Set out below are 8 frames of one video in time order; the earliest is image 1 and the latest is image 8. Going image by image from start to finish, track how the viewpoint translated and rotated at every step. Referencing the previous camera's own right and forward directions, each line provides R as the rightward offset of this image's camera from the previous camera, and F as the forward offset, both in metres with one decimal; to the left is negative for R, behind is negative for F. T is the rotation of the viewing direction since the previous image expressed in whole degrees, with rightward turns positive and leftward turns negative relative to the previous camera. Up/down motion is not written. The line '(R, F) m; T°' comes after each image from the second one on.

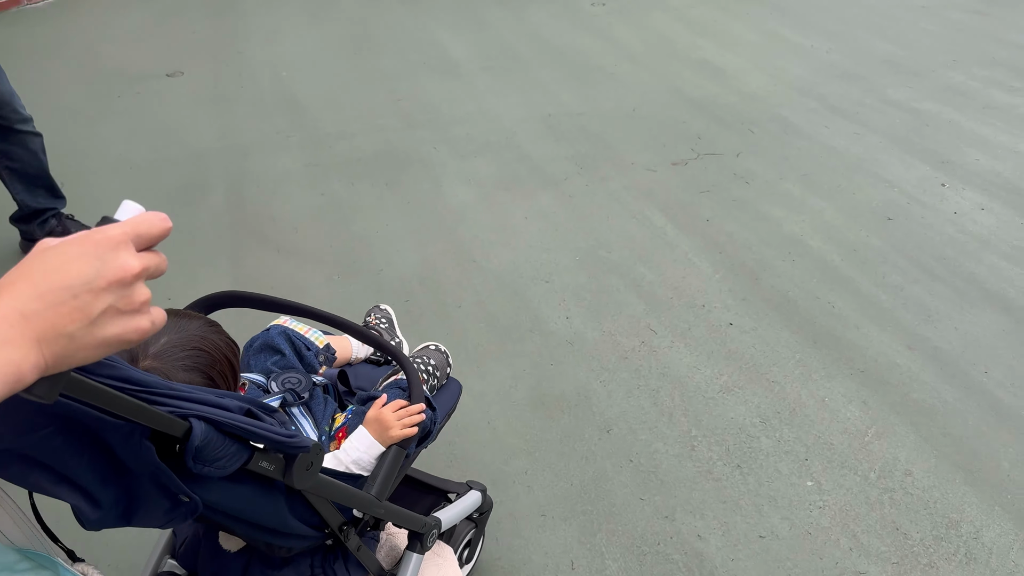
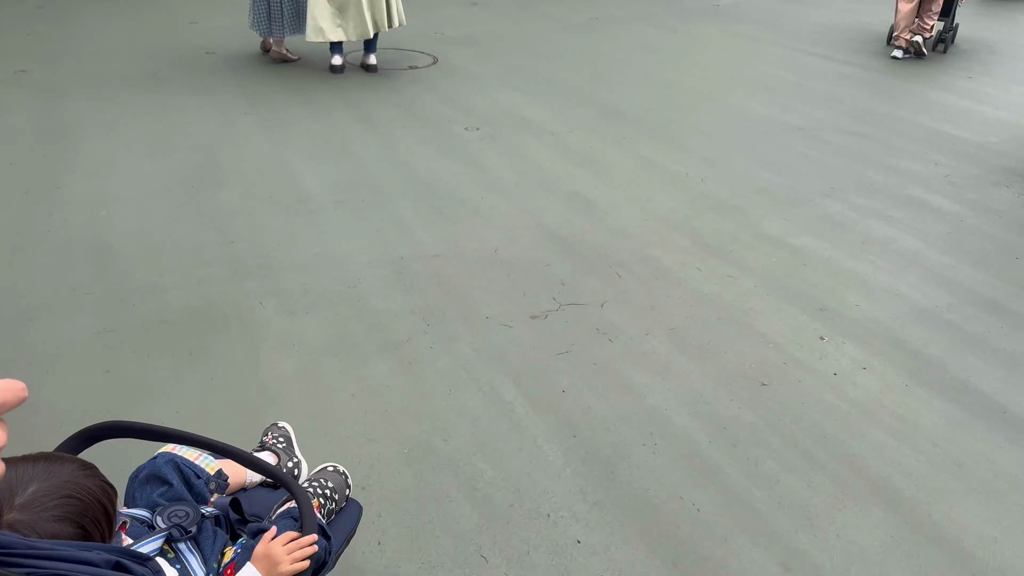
(+0.2, +0.3) m; +6°
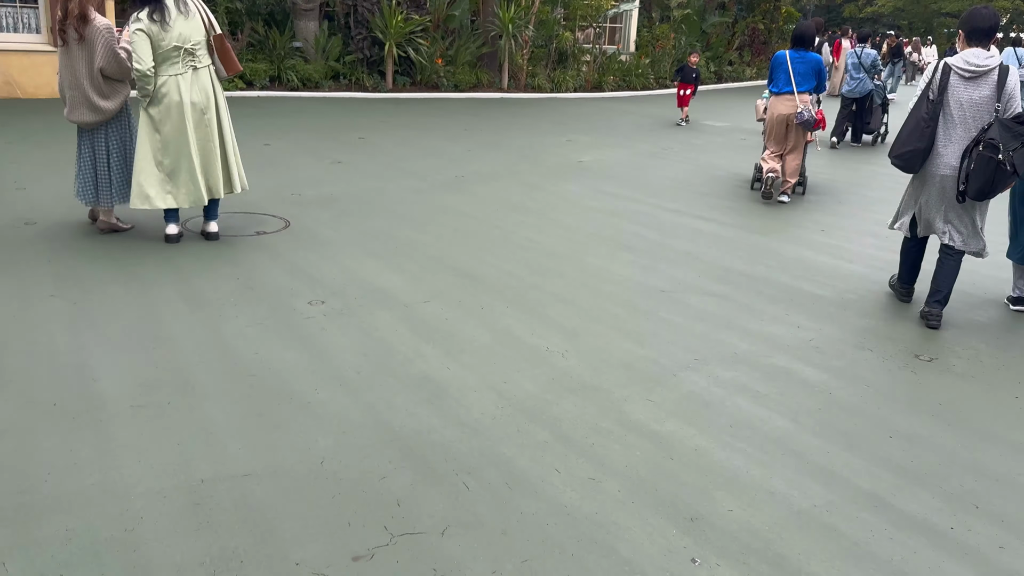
(+0.1, +0.3) m; +8°
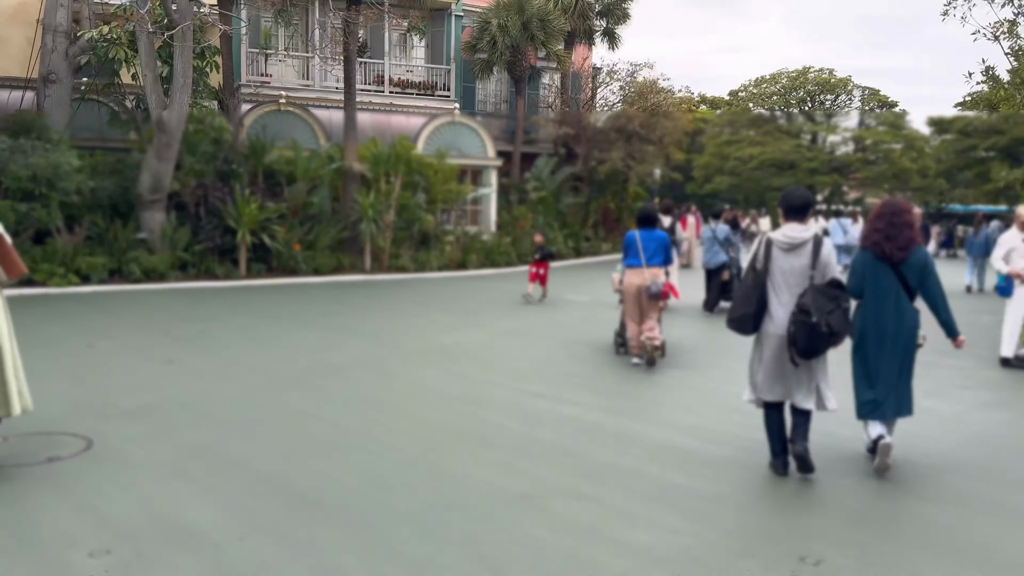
(+0.1, +0.4) m; +9°
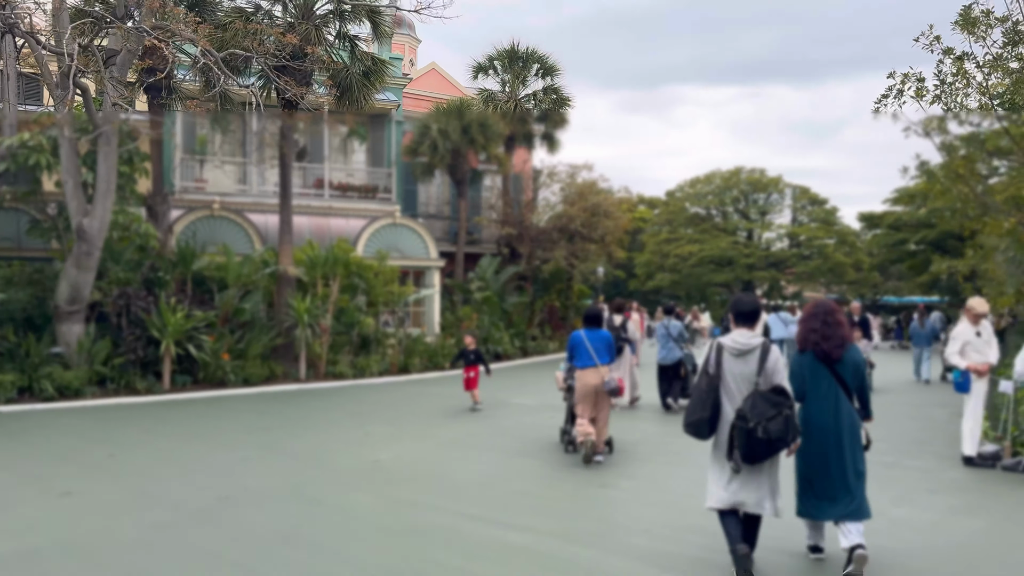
(+0.1, +0.4) m; +4°
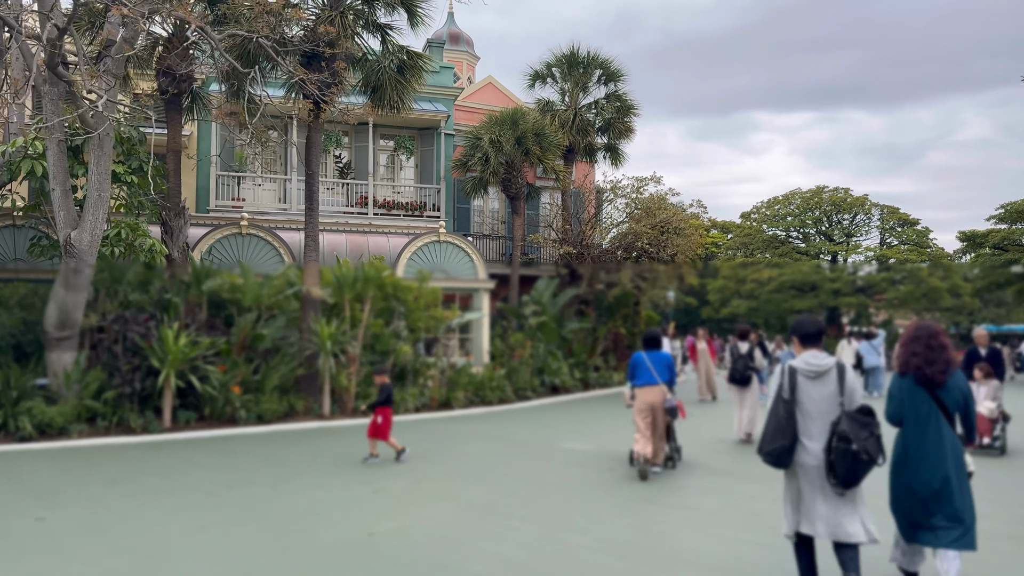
(+0.2, +1.8) m; -5°
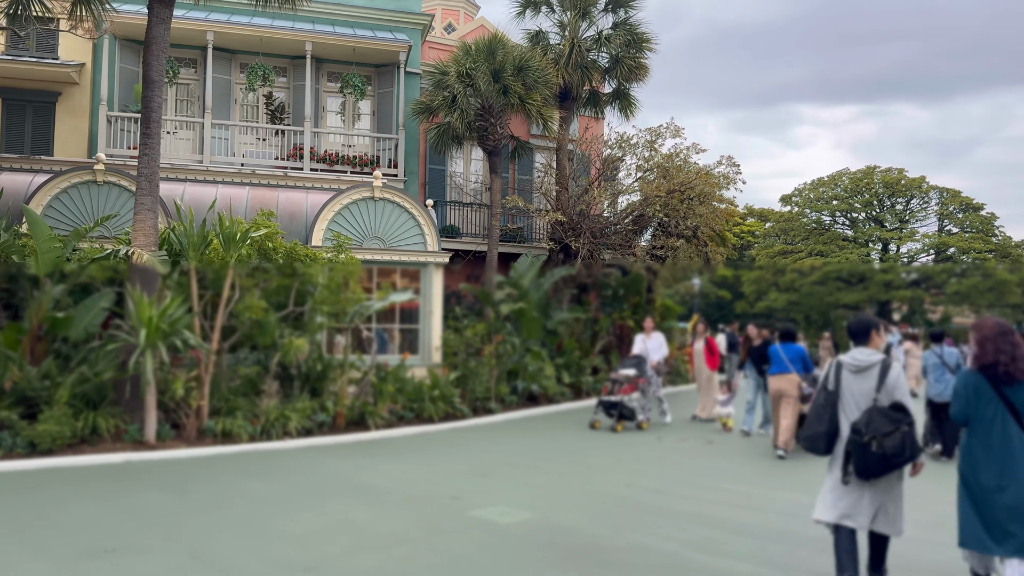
(+1.0, +4.0) m; -2°
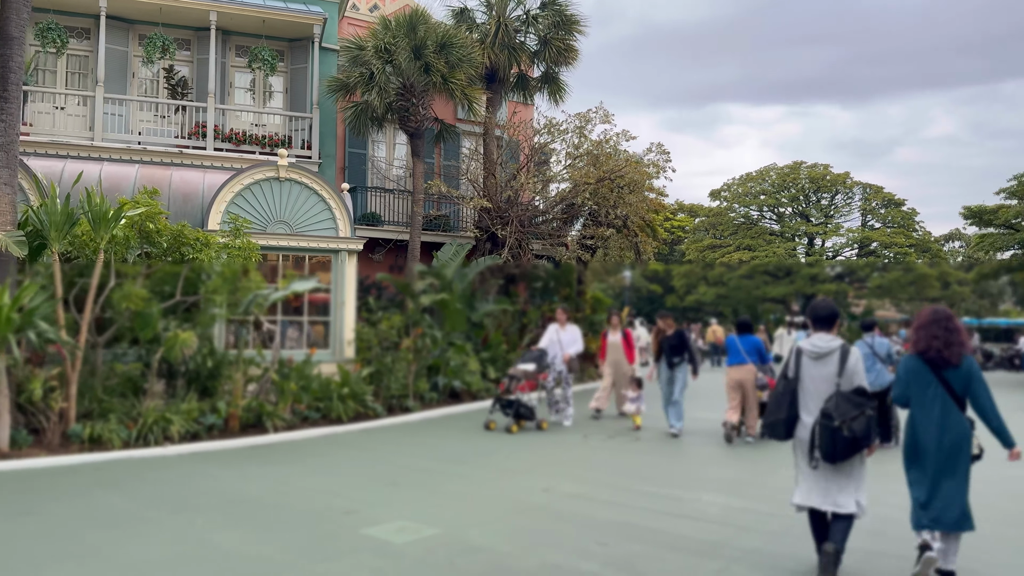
(+0.2, +0.8) m; +4°
